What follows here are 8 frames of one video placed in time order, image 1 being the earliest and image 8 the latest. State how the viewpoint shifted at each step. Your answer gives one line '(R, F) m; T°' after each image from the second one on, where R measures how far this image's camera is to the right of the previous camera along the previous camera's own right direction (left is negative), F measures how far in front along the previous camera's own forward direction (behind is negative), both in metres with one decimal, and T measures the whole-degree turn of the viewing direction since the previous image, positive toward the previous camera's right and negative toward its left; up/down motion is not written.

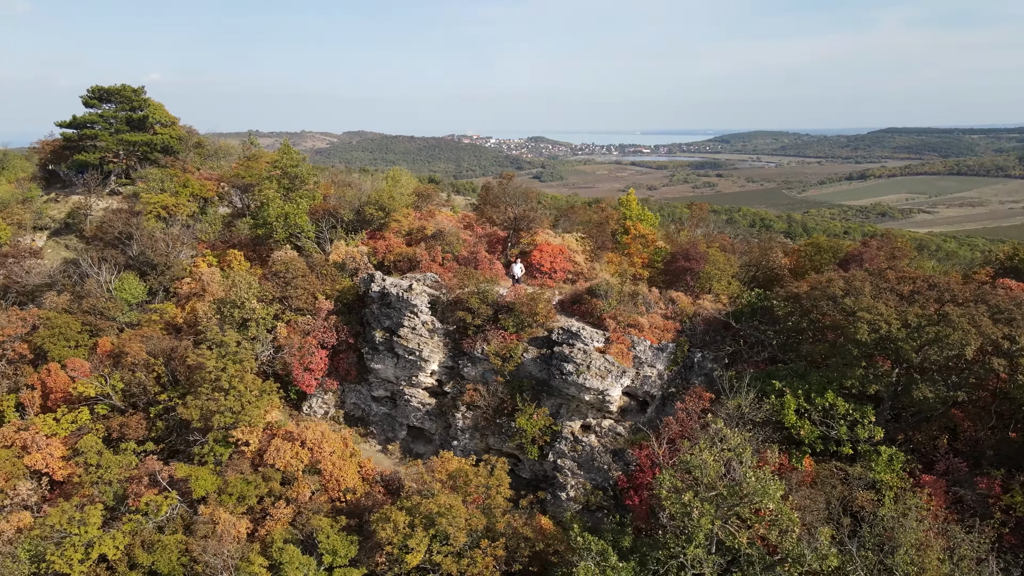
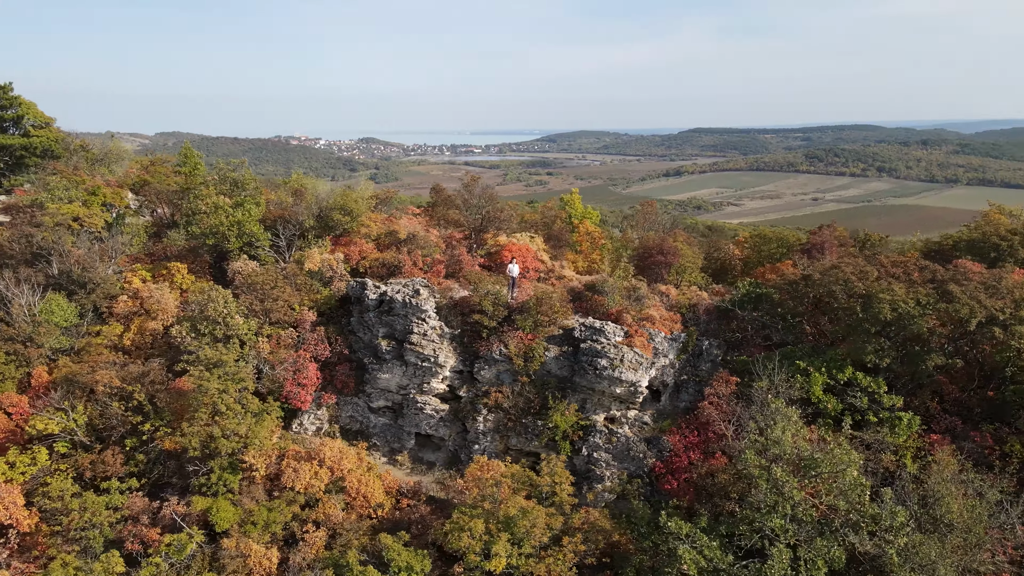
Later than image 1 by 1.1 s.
(-5.0, +0.4) m; +12°
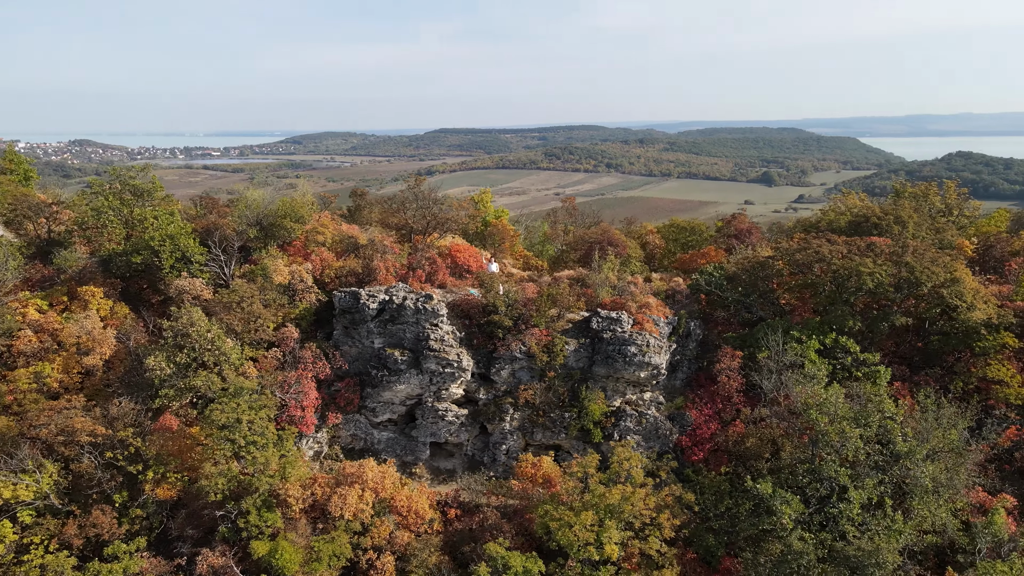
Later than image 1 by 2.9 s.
(-7.2, +1.0) m; +18°
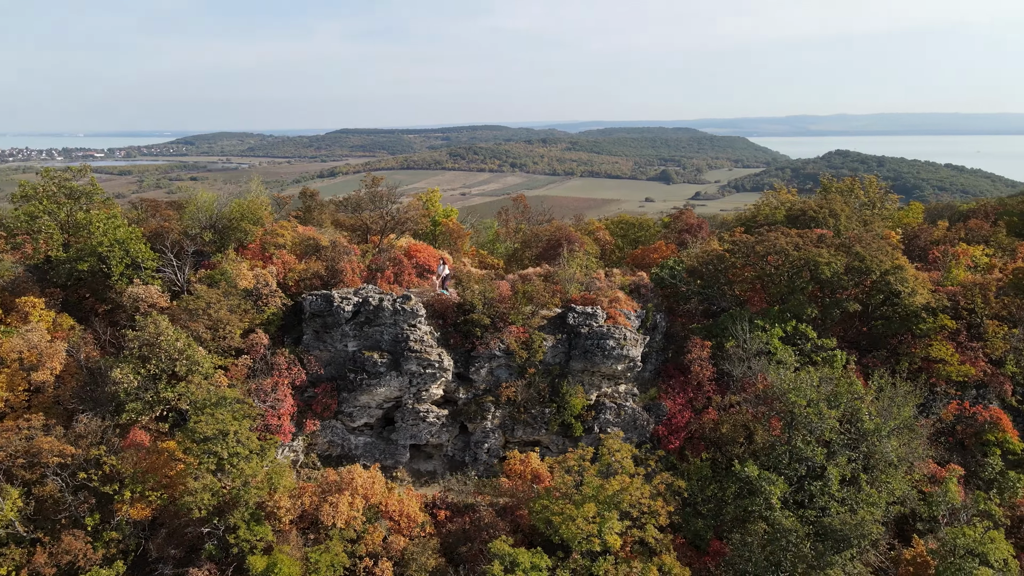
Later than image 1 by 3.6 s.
(-2.0, +0.1) m; +7°
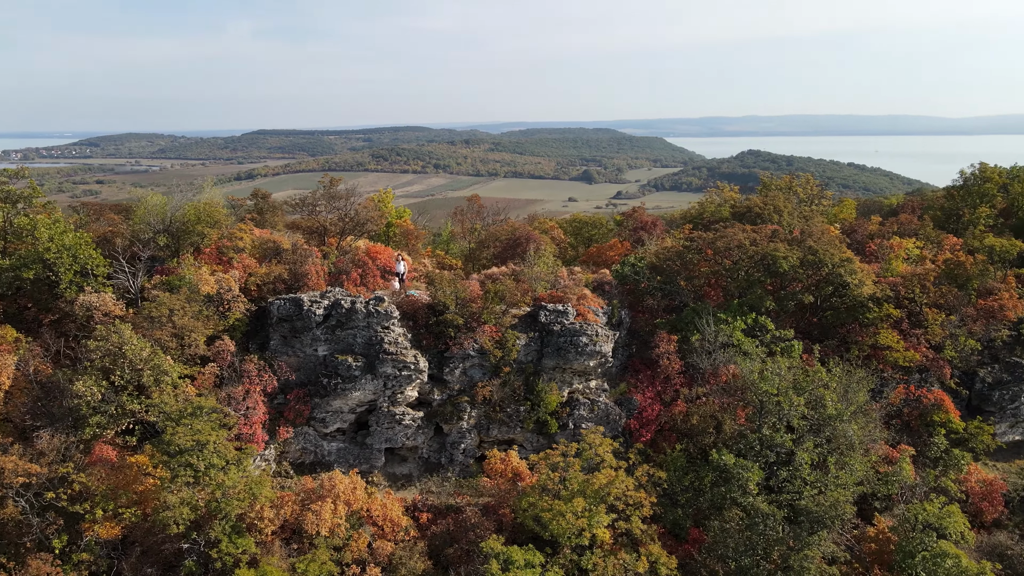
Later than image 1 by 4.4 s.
(-1.3, 0.0) m; +6°
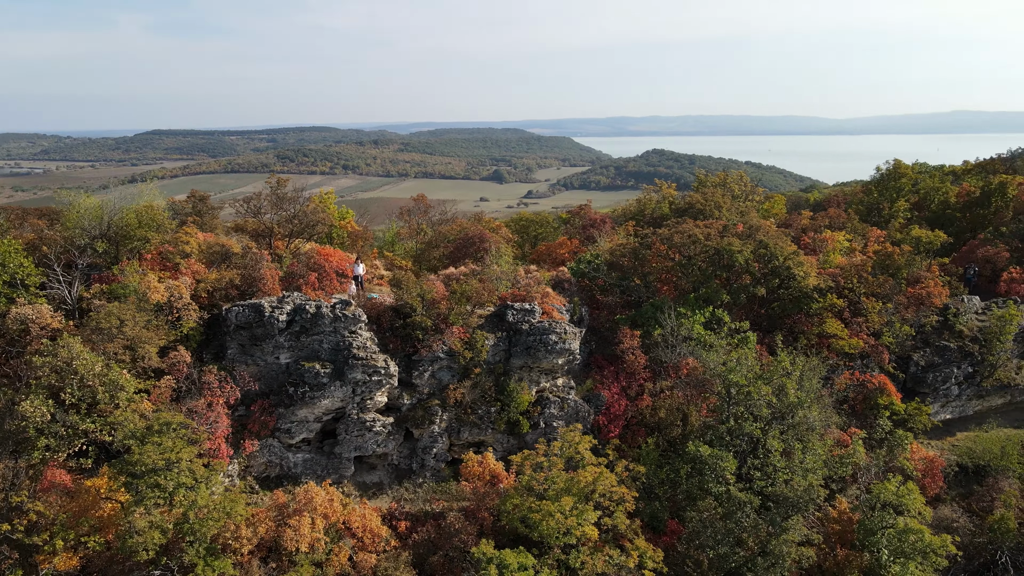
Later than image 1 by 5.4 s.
(-1.6, +0.3) m; +7°
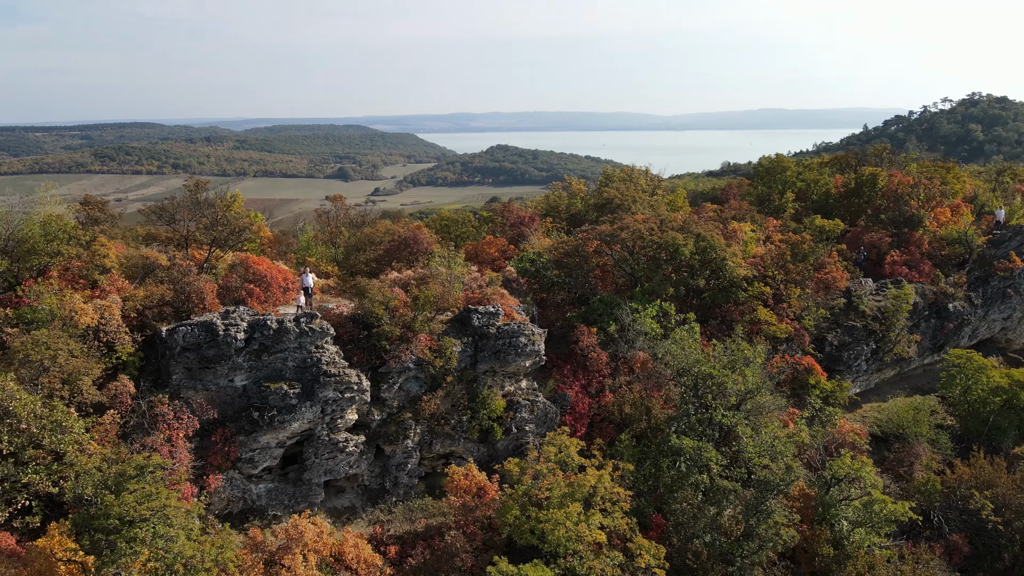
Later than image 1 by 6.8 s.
(-3.2, +1.0) m; +11°
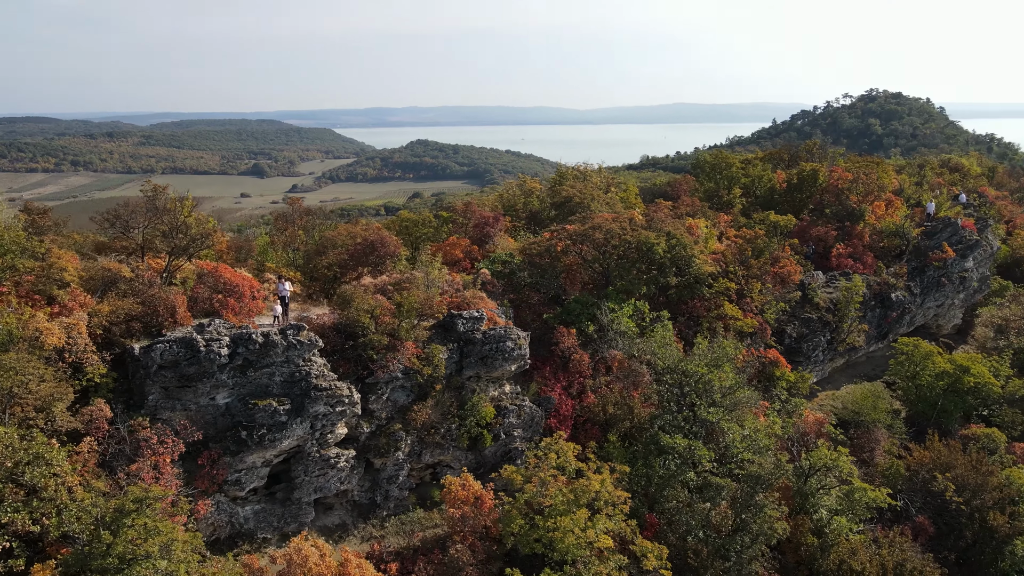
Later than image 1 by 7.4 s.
(-1.7, +0.4) m; +6°
